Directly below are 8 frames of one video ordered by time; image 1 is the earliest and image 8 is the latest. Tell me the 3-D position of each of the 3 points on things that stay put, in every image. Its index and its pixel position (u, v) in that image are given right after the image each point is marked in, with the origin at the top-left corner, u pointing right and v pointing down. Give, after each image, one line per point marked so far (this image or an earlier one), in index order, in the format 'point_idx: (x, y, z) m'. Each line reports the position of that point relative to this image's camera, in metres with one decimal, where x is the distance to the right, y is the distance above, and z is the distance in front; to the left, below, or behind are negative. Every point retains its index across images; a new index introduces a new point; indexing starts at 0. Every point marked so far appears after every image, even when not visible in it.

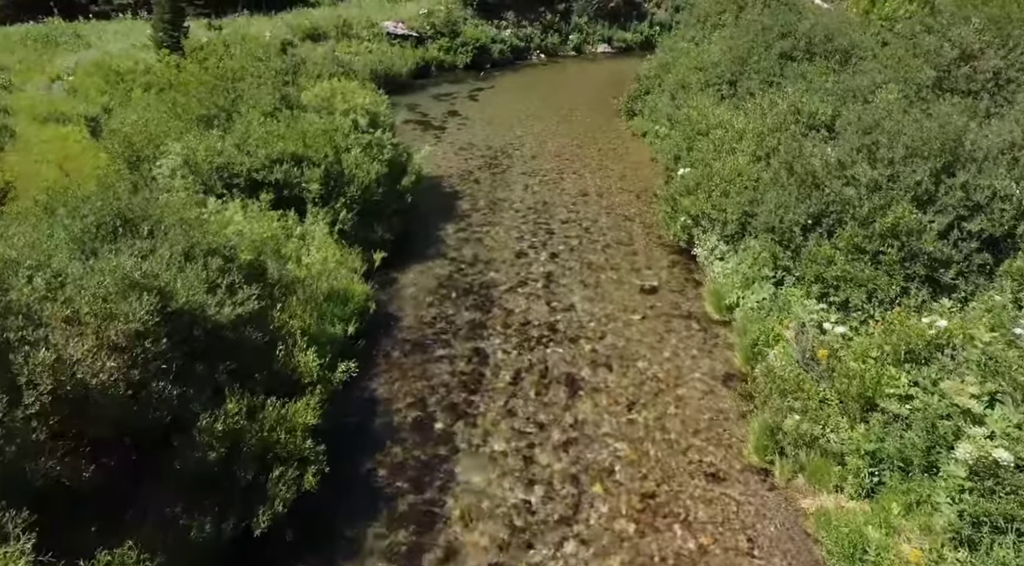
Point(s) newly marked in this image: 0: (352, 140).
0: (-4.5, +4.0, +19.6) m
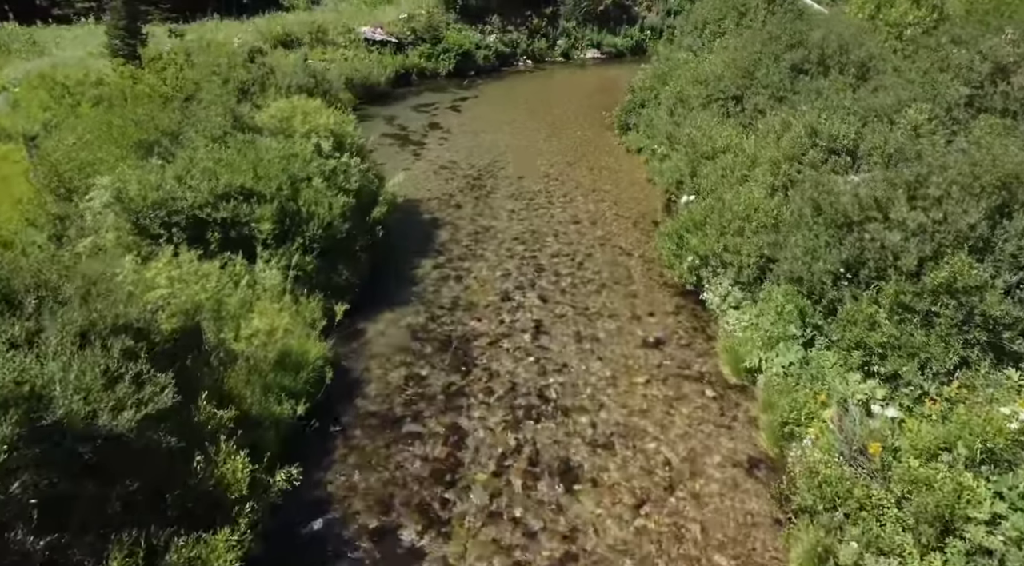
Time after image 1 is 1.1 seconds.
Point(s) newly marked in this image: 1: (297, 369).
0: (-4.9, +2.8, +17.3) m
1: (-3.9, -1.6, +12.6) m
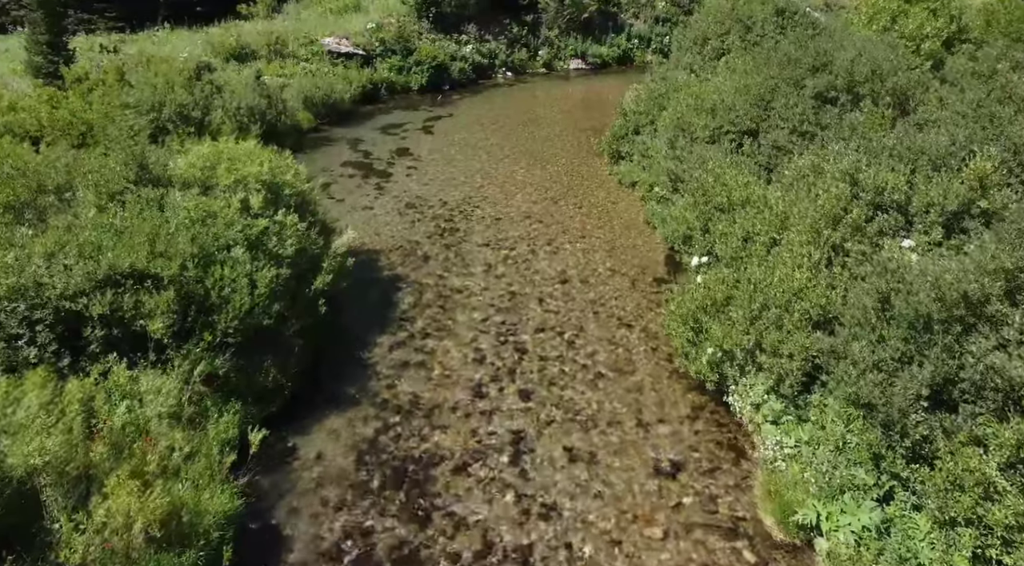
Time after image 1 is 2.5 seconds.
0: (-5.4, +1.0, +13.8) m
1: (-4.2, -3.4, +9.1) m
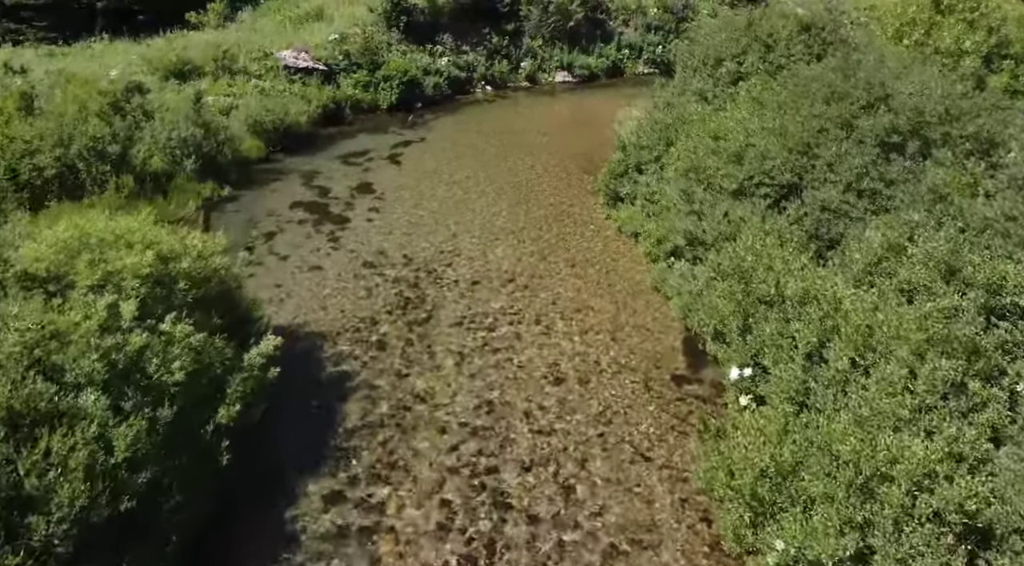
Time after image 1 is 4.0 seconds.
0: (-5.7, -1.1, +9.6) m
1: (-4.4, -5.4, +4.9) m
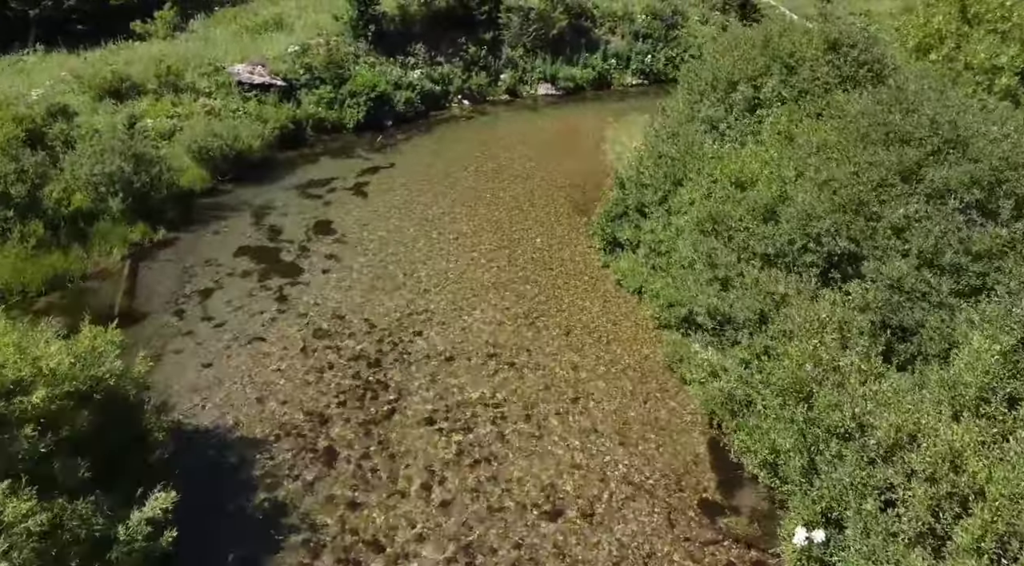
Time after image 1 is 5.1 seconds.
0: (-5.9, -2.8, +6.2) m
1: (-4.4, -7.1, +1.6) m
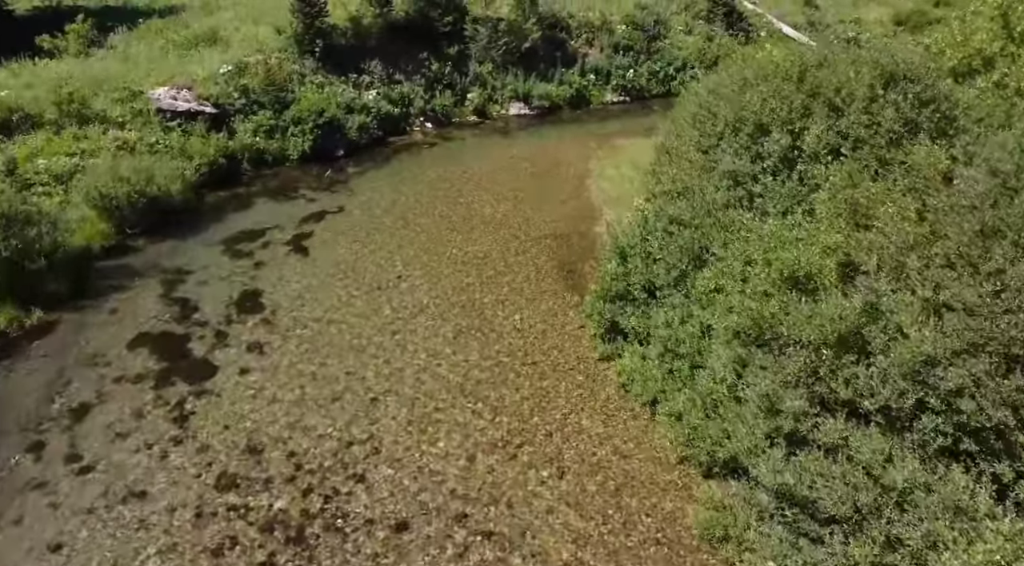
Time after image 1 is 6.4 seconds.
0: (-5.9, -5.0, +1.8) m
1: (-4.1, -9.3, -2.8) m
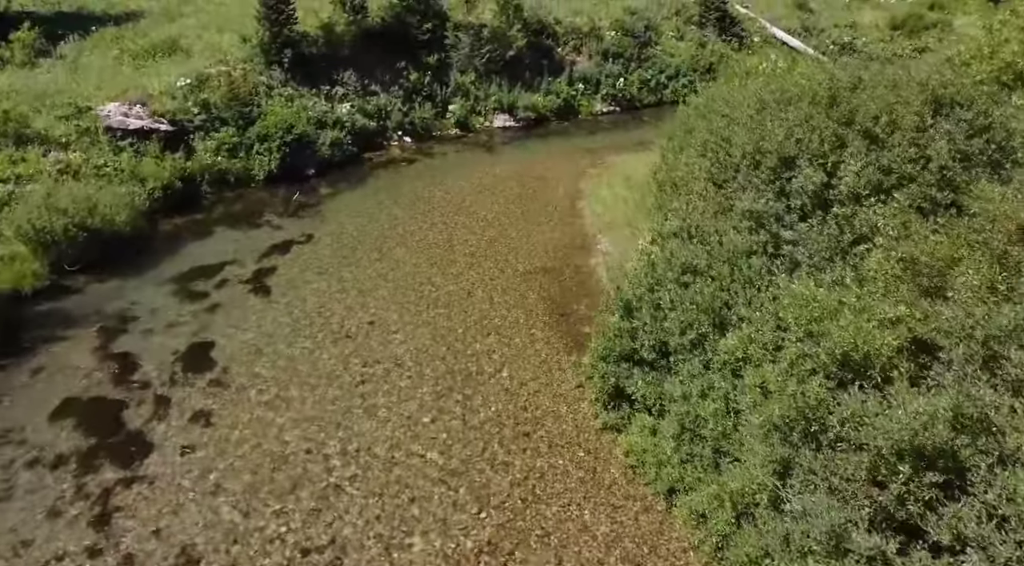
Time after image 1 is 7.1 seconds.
0: (-5.8, -6.1, -0.5) m
1: (-3.9, -10.4, -5.0) m
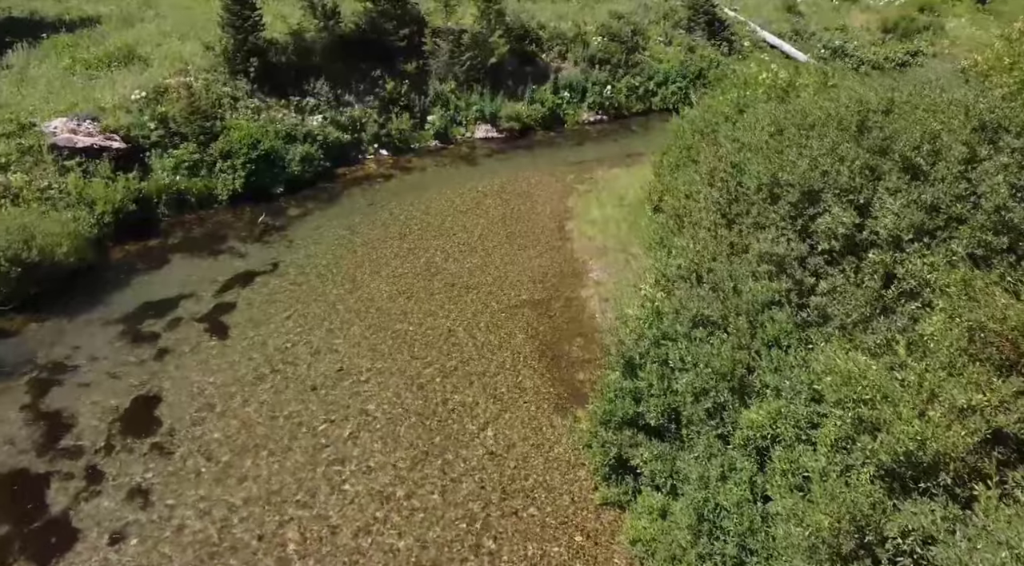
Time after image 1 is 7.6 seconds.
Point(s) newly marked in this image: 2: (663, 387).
0: (-5.6, -7.1, -2.4) m
1: (-3.6, -11.3, -6.8) m
2: (+2.3, -1.6, +10.7) m
